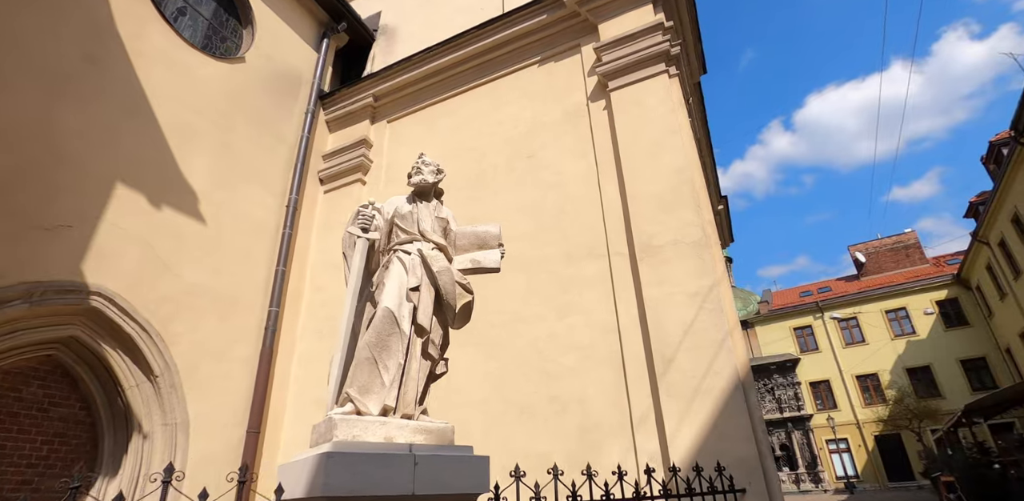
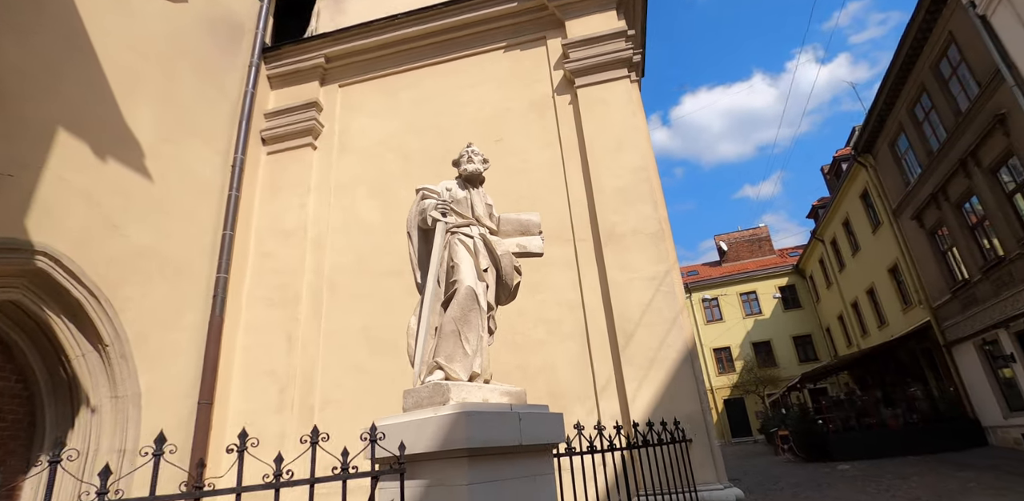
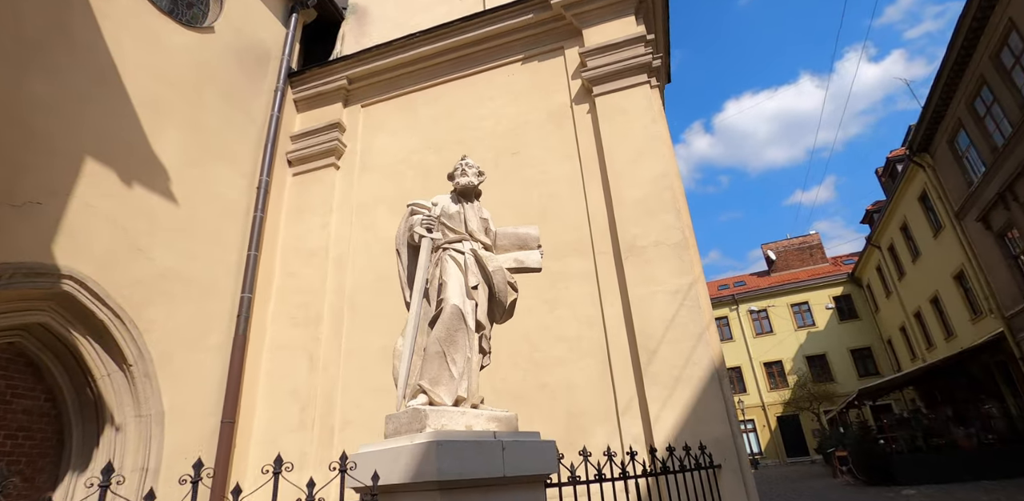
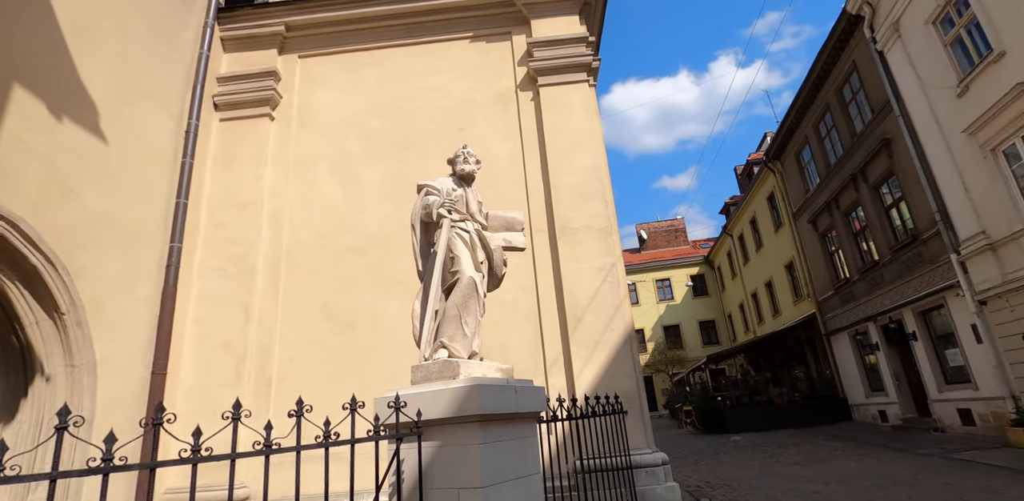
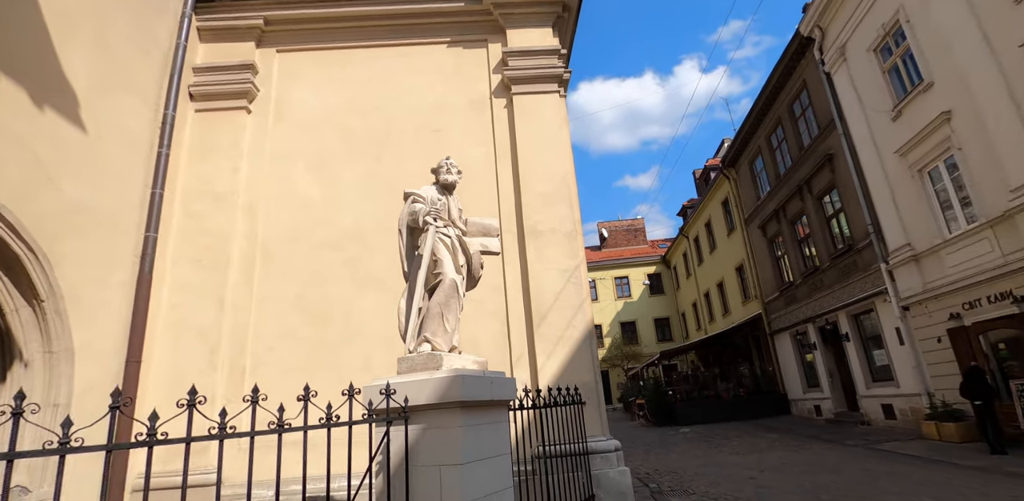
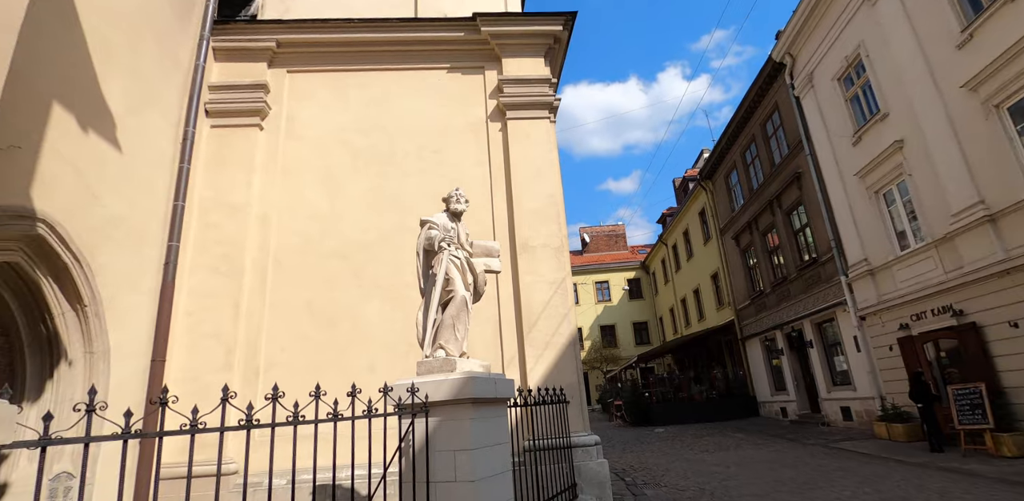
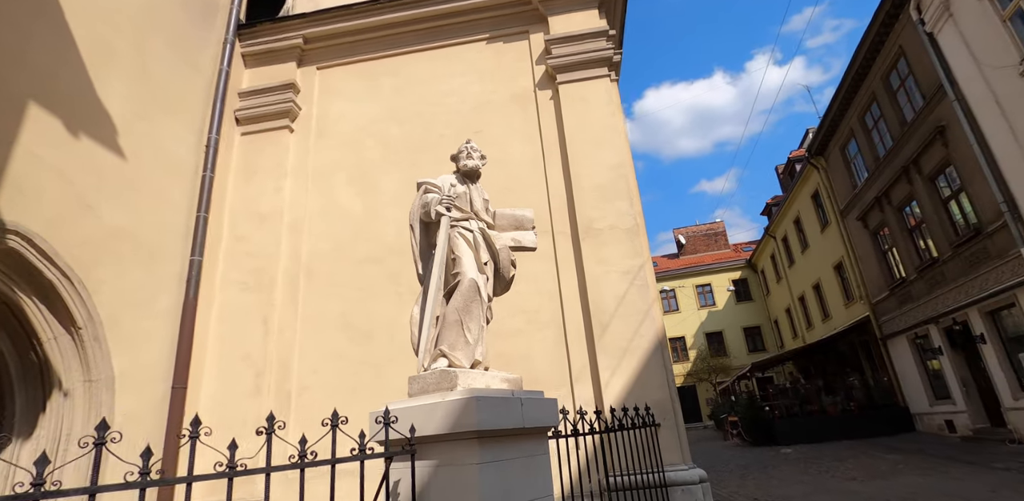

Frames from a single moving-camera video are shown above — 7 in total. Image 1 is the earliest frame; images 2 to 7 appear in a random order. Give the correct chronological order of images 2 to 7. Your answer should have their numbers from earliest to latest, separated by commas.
3, 2, 7, 4, 5, 6
